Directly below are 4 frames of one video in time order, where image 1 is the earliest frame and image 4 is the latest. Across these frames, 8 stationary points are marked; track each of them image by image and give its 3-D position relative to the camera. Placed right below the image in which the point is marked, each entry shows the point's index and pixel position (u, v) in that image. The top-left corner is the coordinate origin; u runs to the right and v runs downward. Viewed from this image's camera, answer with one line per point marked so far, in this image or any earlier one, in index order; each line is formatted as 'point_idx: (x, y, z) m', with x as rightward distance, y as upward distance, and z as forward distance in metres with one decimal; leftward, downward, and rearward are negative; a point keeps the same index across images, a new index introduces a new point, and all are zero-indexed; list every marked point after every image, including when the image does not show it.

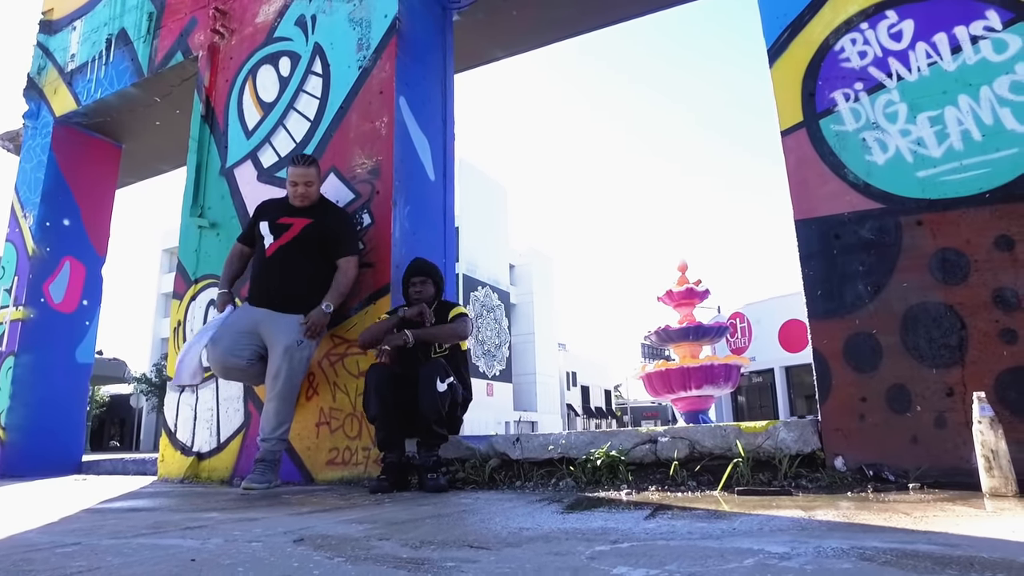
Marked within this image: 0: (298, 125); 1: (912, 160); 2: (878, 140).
0: (-1.2, +1.0, +3.9) m
1: (+1.5, +0.5, +2.4) m
2: (+1.4, +0.6, +2.5) m
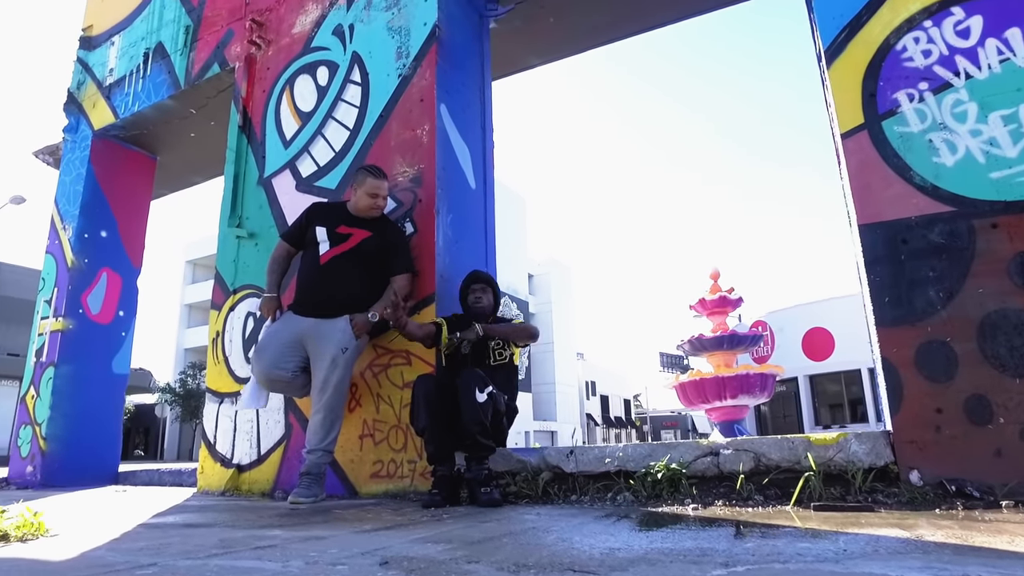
0: (-1.0, +0.9, +3.9) m
1: (+1.7, +0.4, +2.3) m
2: (+1.6, +0.5, +2.4) m
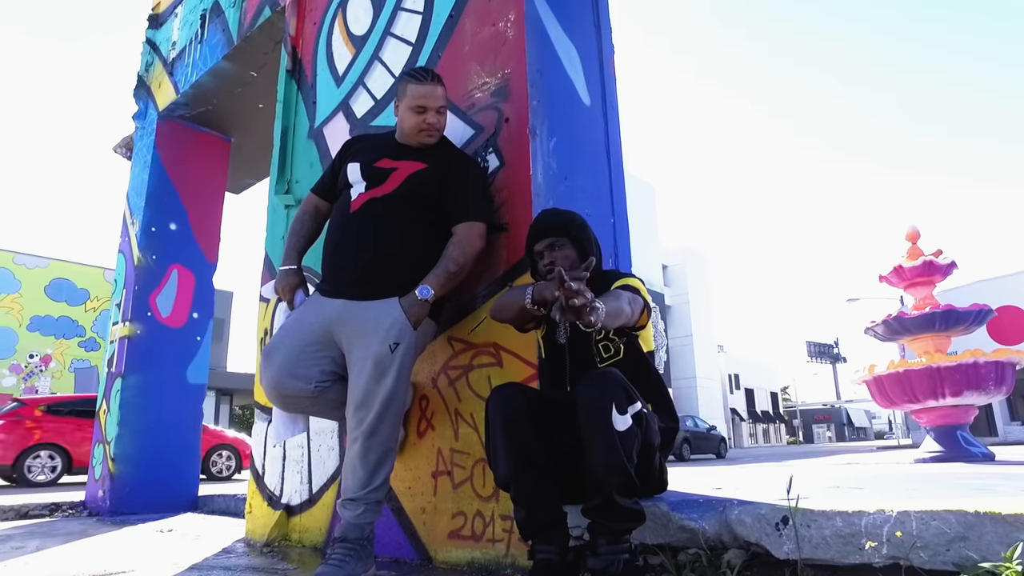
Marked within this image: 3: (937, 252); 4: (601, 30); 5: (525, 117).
0: (-0.5, +1.0, +2.9) m
1: (+1.9, +0.7, +0.8) m
2: (+1.8, +0.7, +0.9) m
3: (+3.4, +0.3, +5.4) m
4: (+0.4, +1.1, +2.7) m
5: (0.0, +0.6, +2.2) m
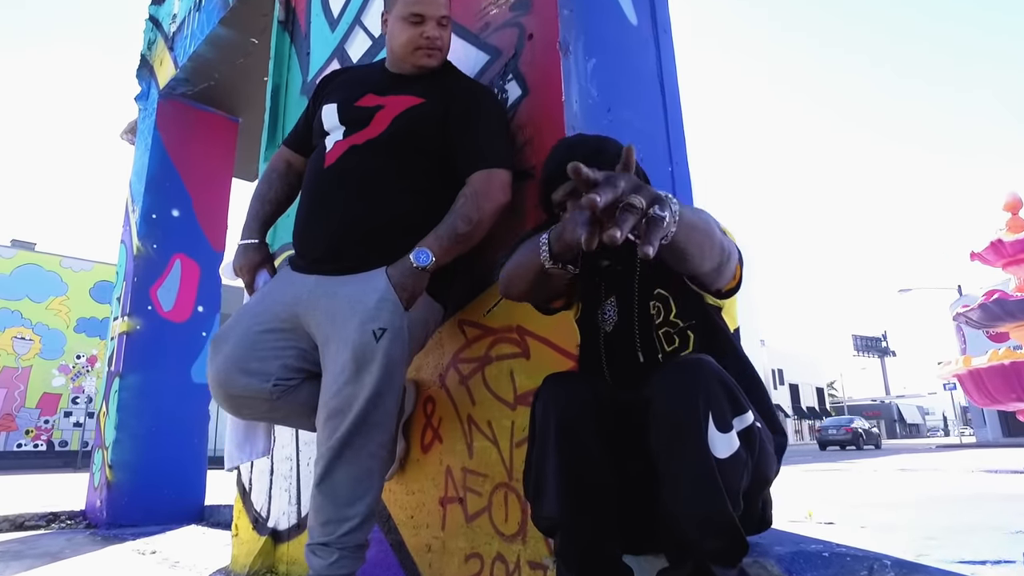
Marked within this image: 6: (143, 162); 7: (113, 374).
0: (-0.4, +1.1, +2.3) m
1: (+1.8, +0.8, +0.2) m
2: (+1.8, +0.9, +0.3) m
3: (+3.7, +0.4, +4.7) m
4: (+0.4, +1.2, +2.2) m
5: (+0.1, +0.6, +1.6) m
6: (-2.5, +0.8, +4.5) m
7: (-2.4, -0.5, +4.1) m
